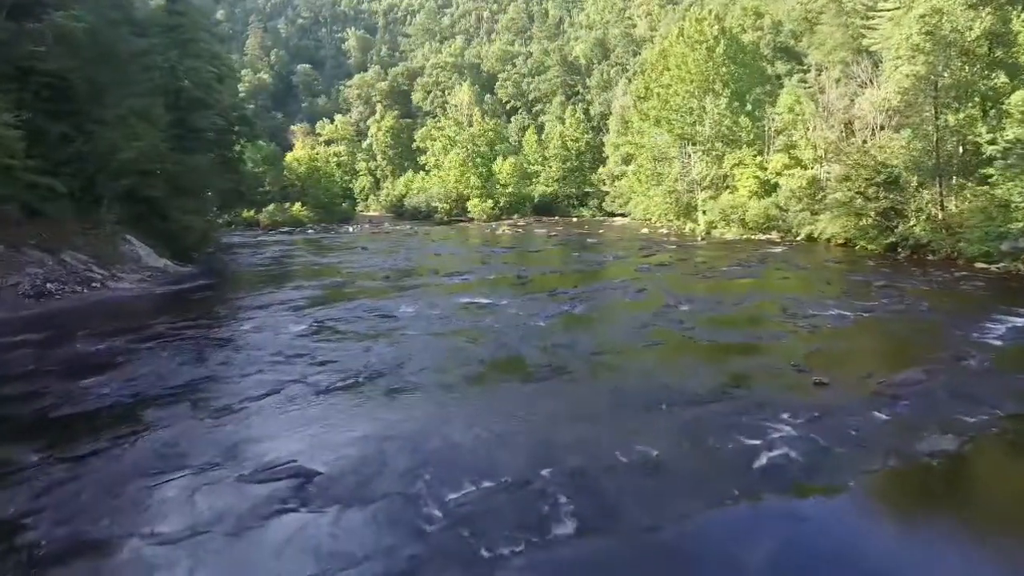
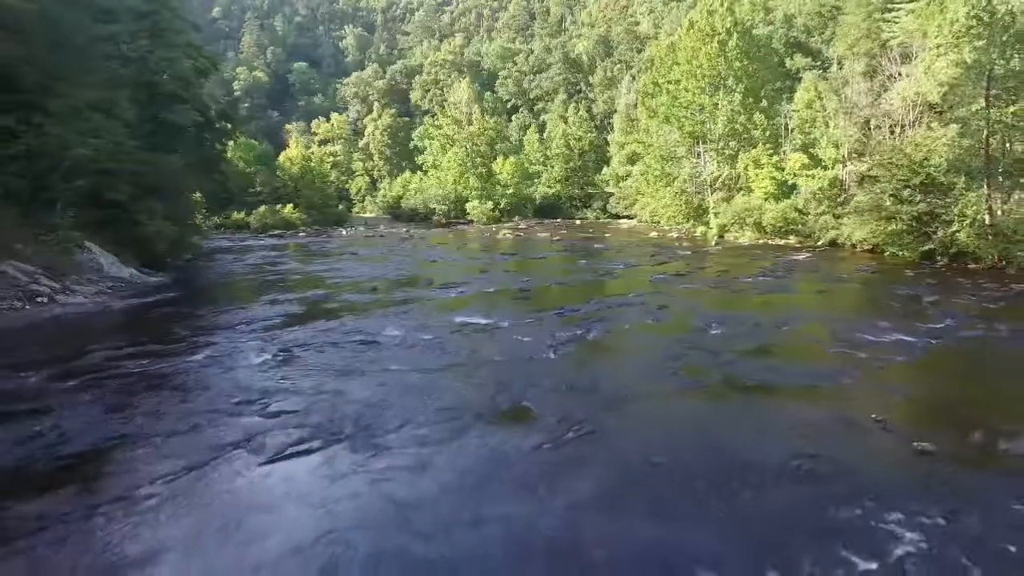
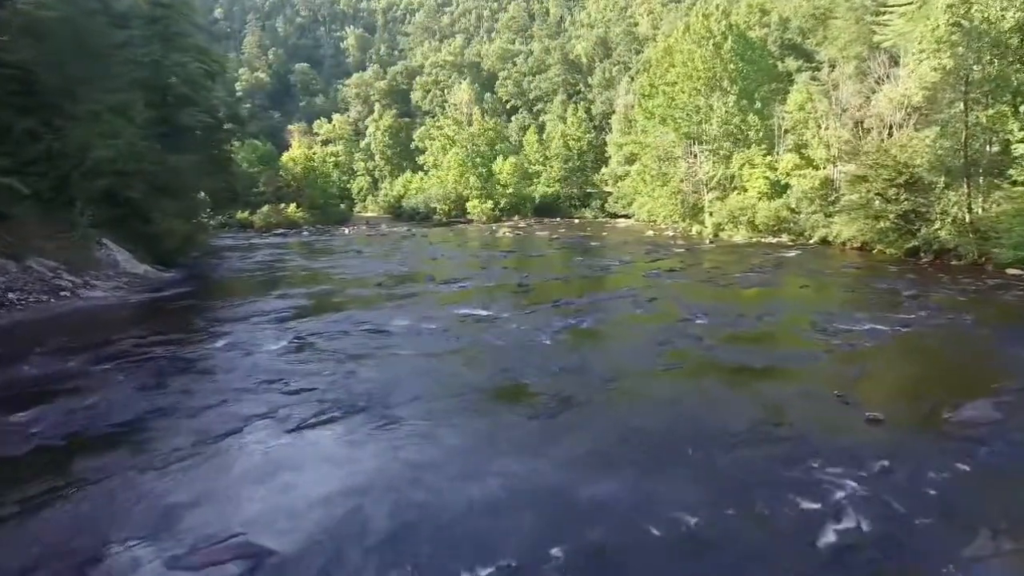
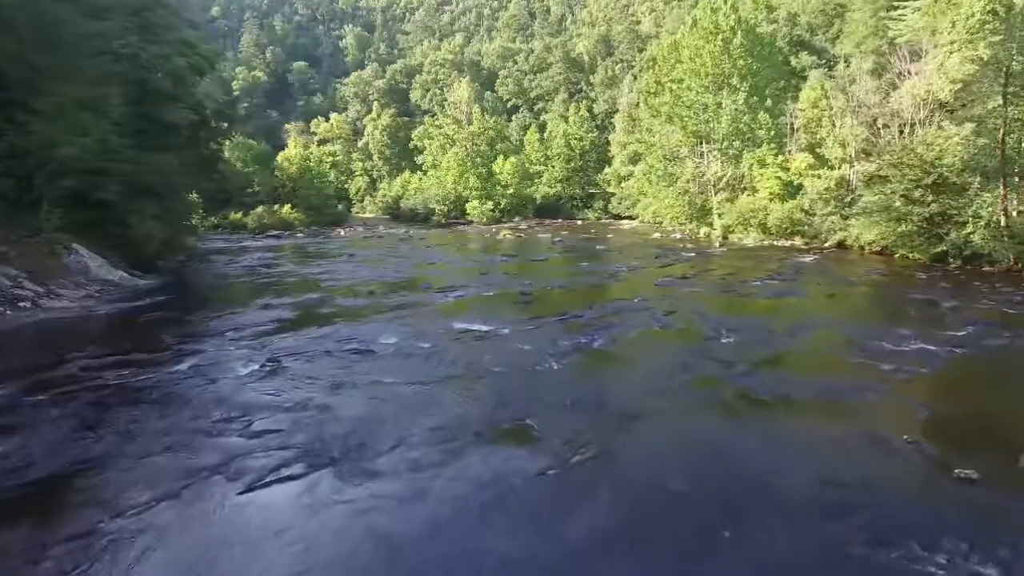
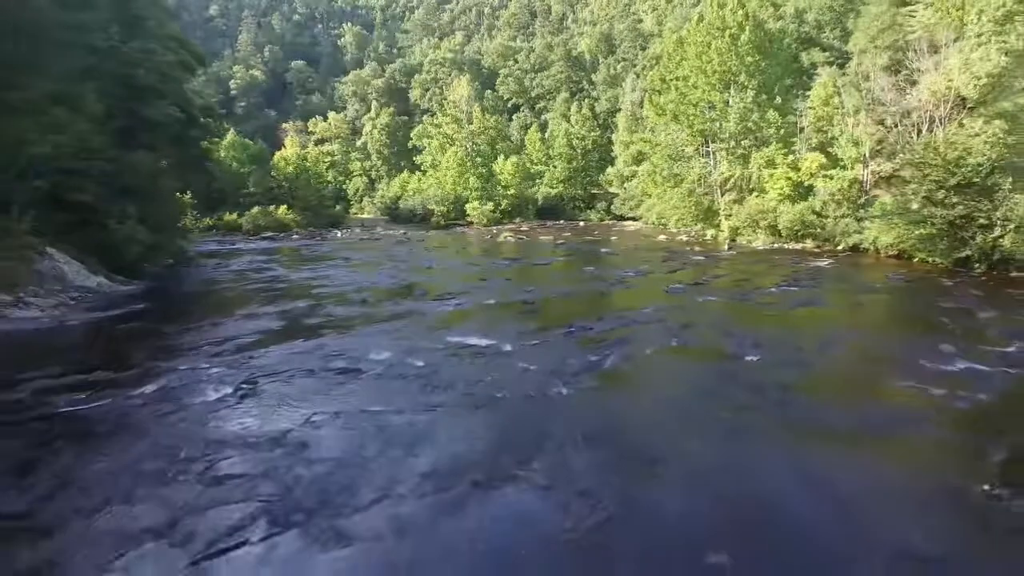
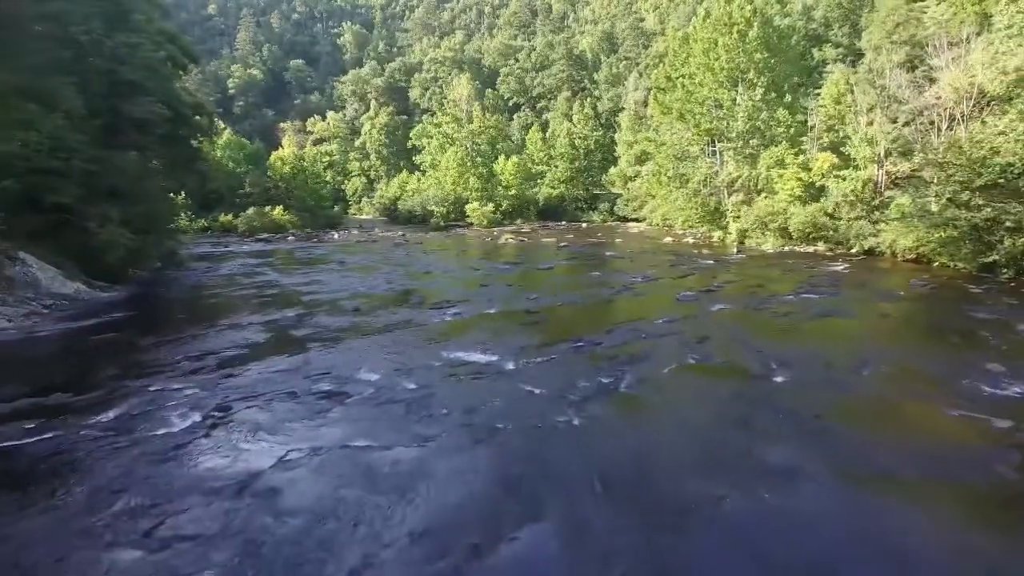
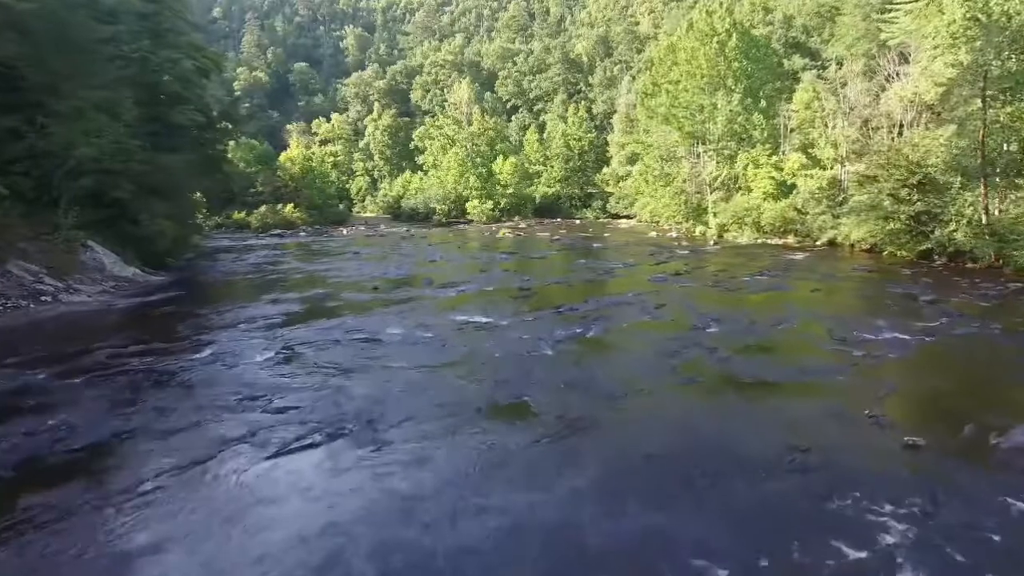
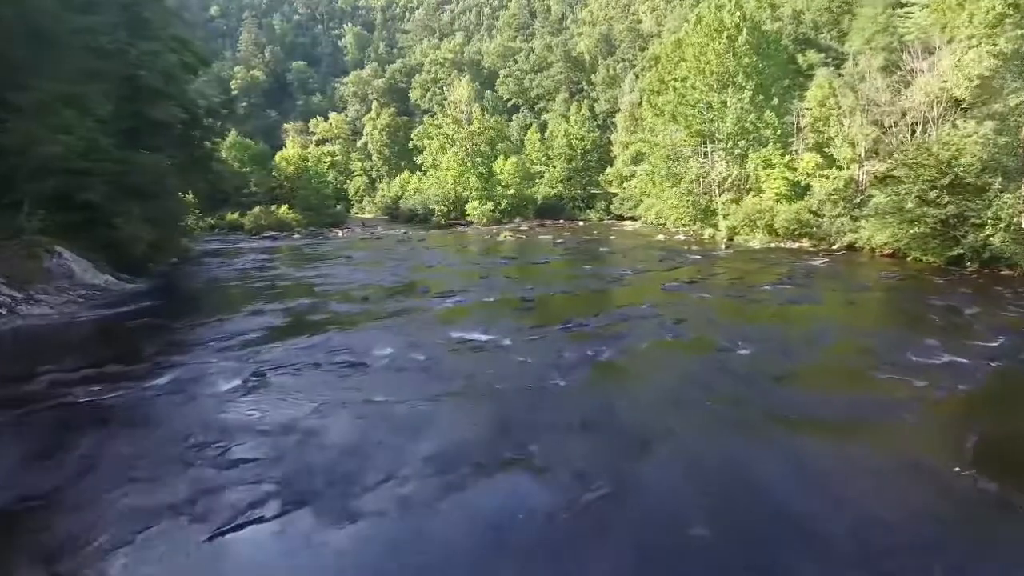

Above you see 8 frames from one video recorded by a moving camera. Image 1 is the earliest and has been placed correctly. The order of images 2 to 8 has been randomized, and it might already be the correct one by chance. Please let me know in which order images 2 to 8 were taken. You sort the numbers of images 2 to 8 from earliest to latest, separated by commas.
3, 7, 4, 8, 6, 5, 2
